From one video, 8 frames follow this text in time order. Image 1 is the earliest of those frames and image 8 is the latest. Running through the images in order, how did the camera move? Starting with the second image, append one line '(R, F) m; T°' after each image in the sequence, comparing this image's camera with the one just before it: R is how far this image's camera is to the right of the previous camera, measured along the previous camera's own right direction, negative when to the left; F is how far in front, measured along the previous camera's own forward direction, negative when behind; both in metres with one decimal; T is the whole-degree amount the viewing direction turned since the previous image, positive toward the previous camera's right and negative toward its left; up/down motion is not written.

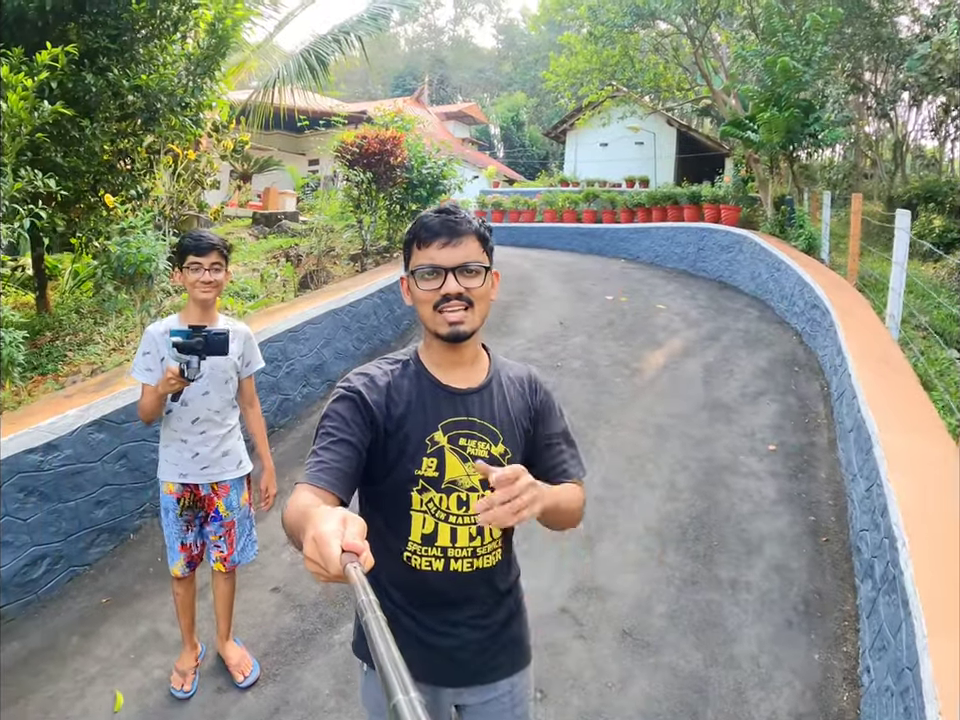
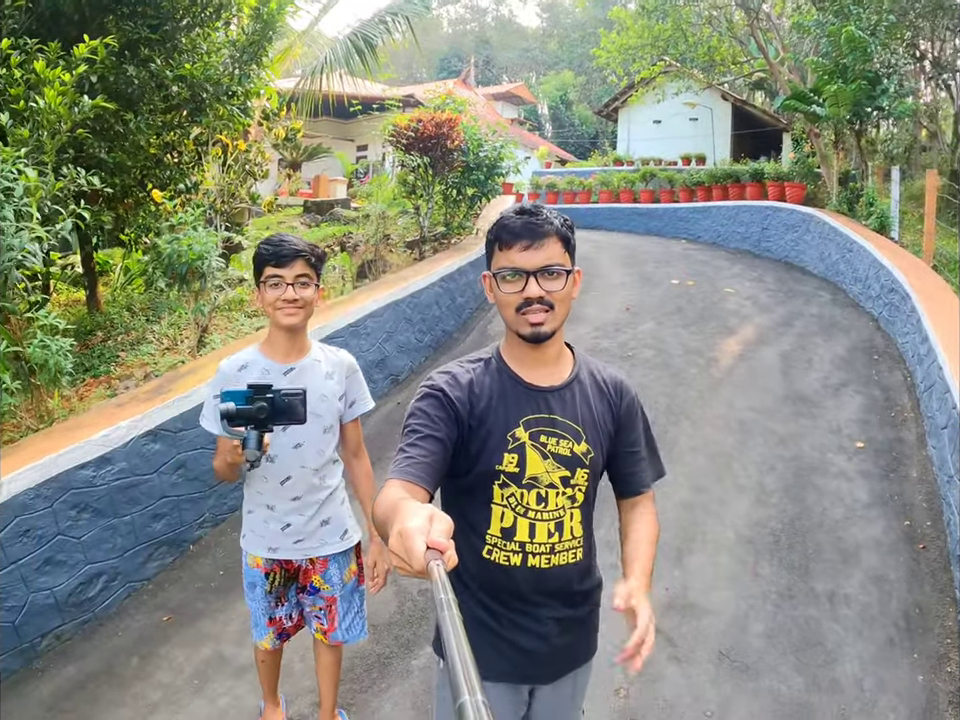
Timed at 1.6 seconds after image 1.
(-0.1, +0.2) m; -3°
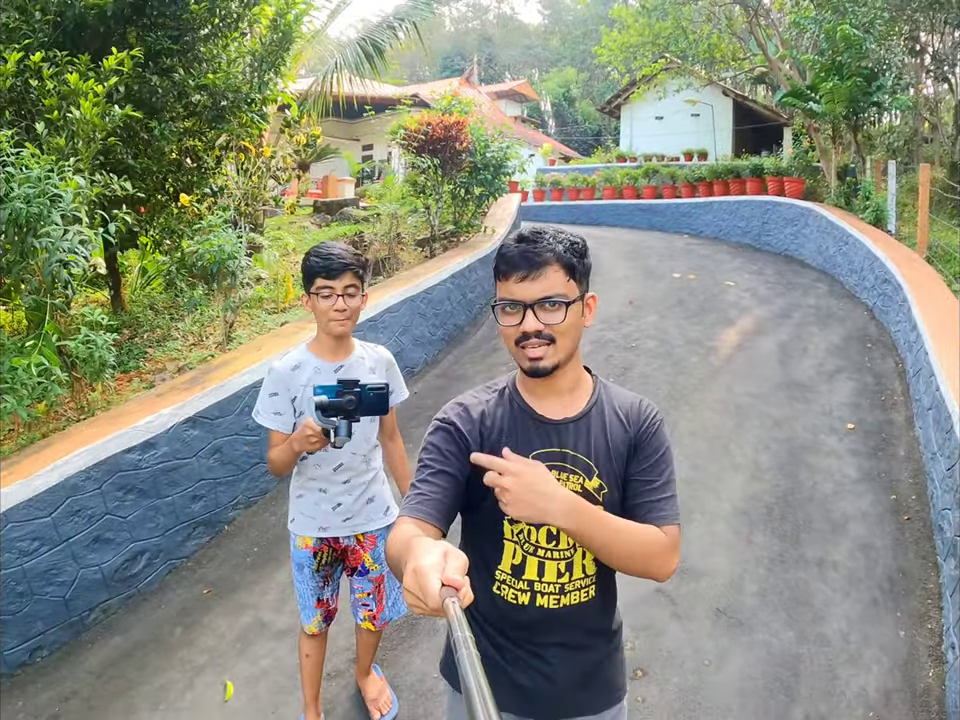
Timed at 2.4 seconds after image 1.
(0.0, -0.3) m; 0°
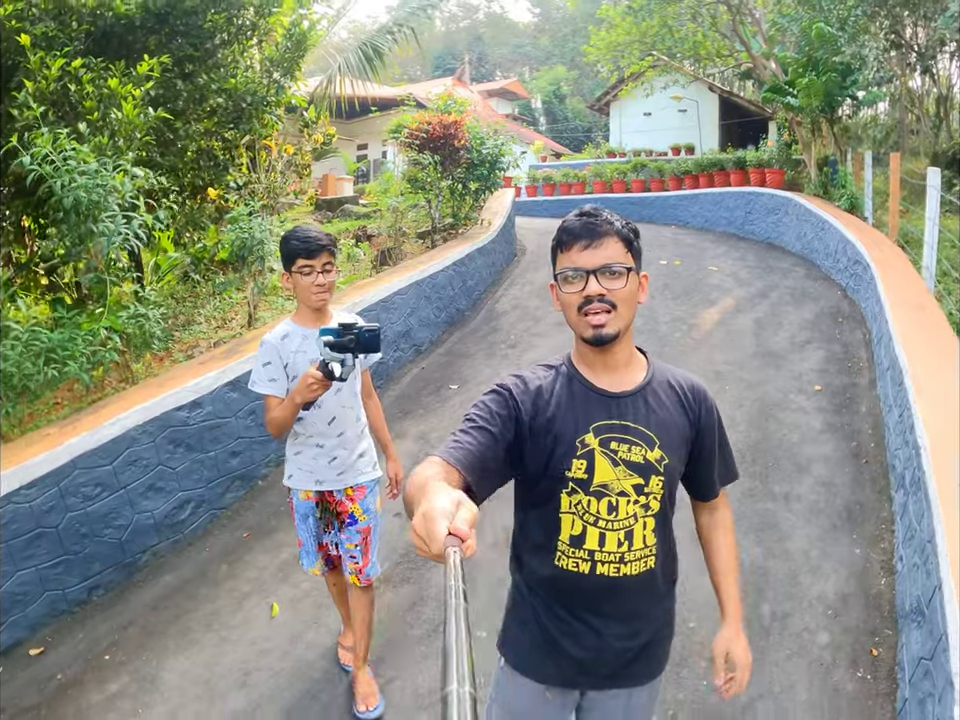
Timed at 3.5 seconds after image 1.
(-0.1, -0.5) m; 0°
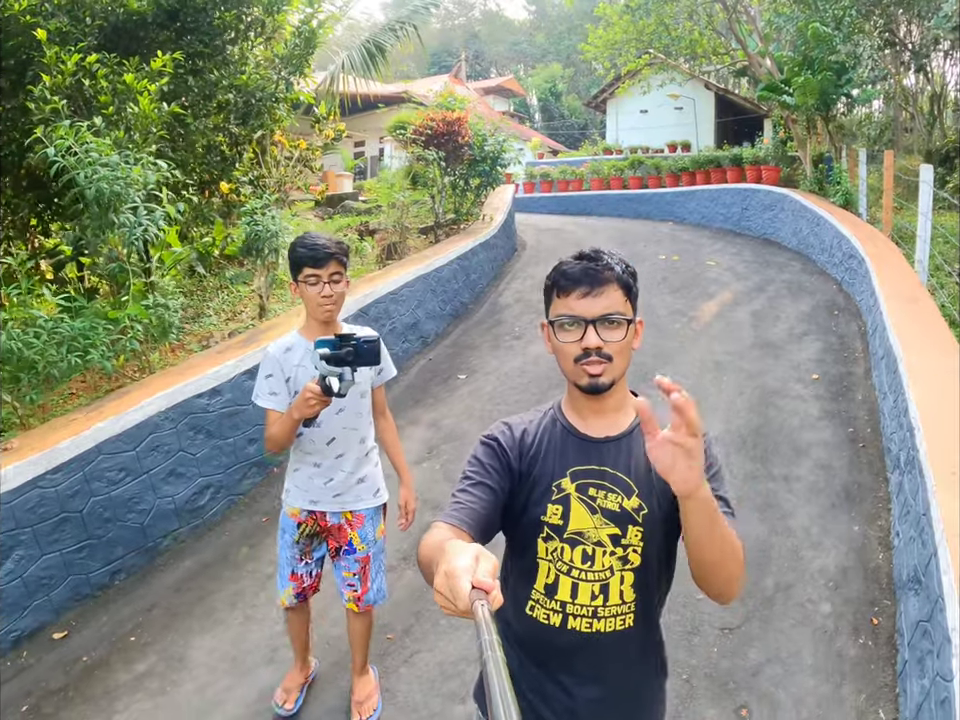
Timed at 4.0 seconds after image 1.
(-0.1, -0.2) m; 0°
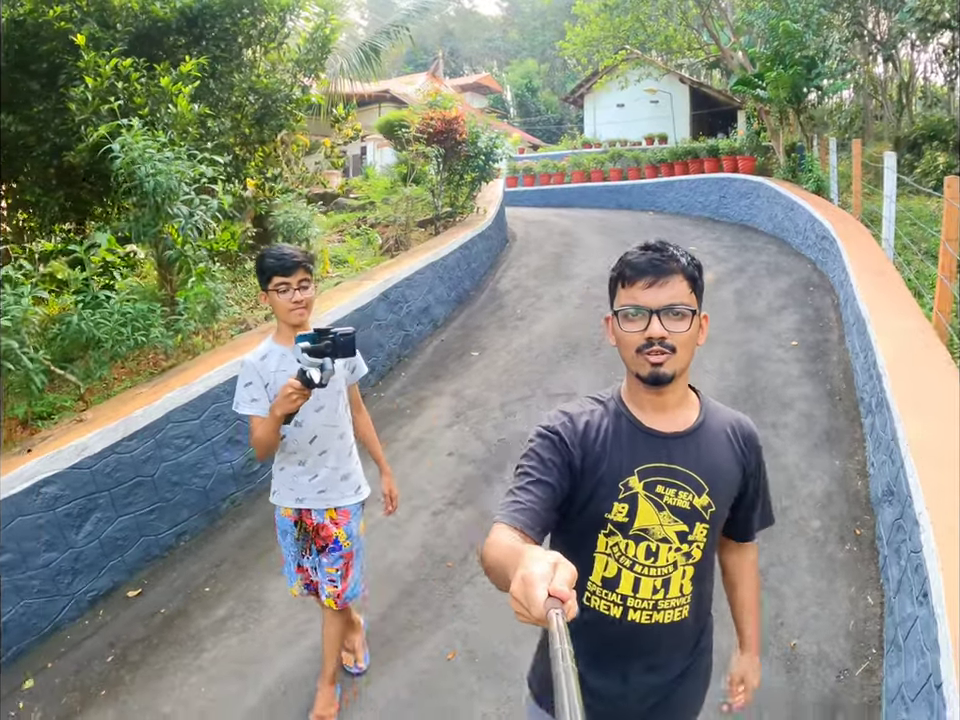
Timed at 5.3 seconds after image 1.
(-0.3, -0.5) m; +2°
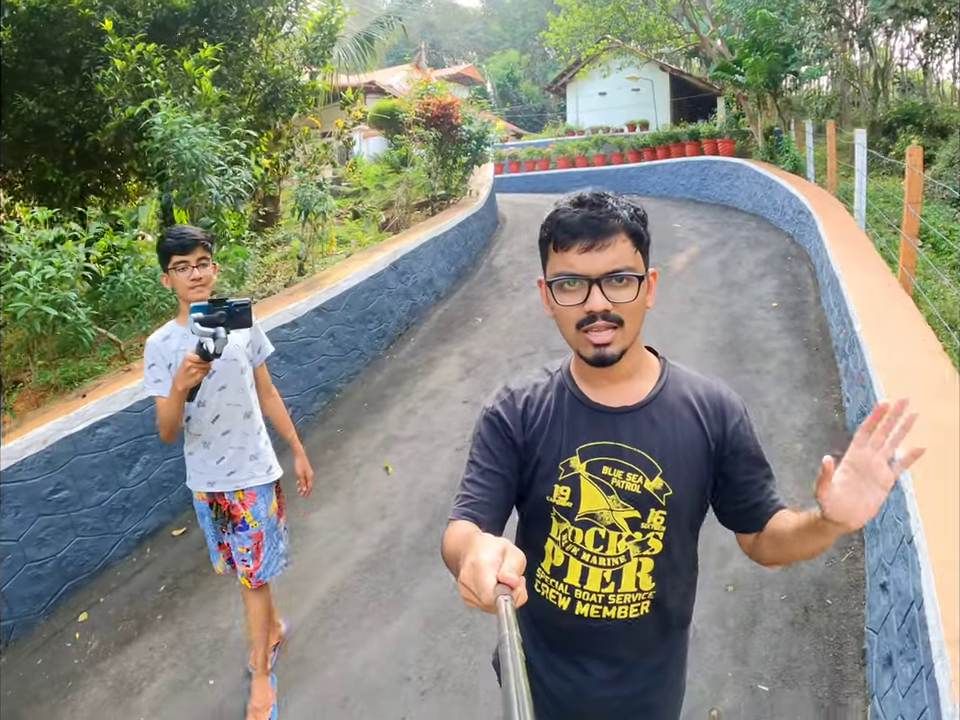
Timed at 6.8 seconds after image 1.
(-0.2, -0.4) m; +1°
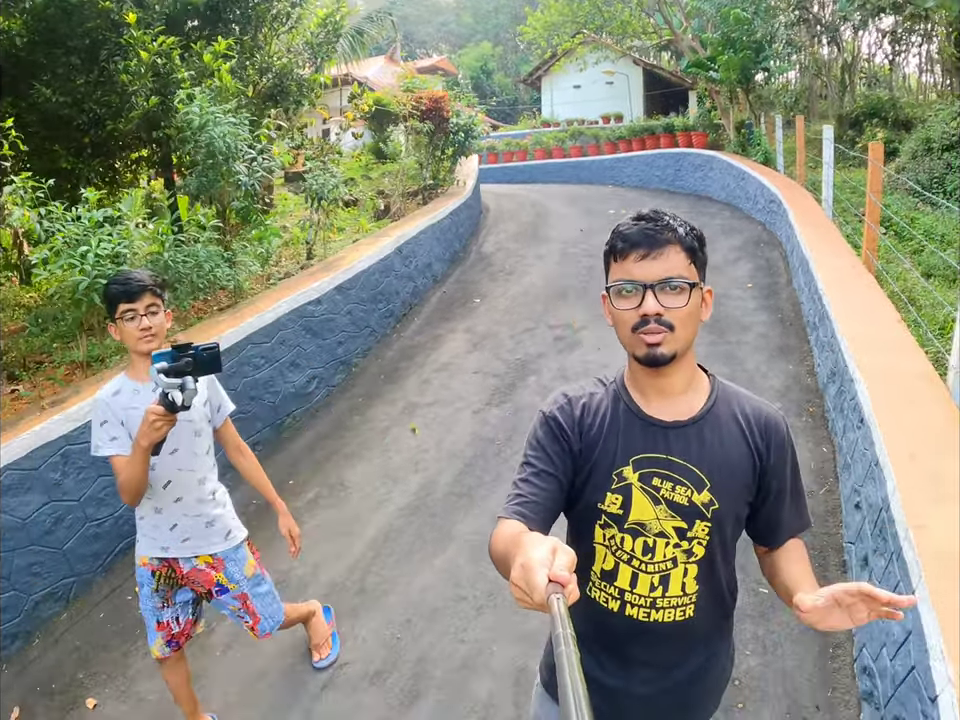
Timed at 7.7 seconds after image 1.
(-0.3, -0.4) m; +2°
